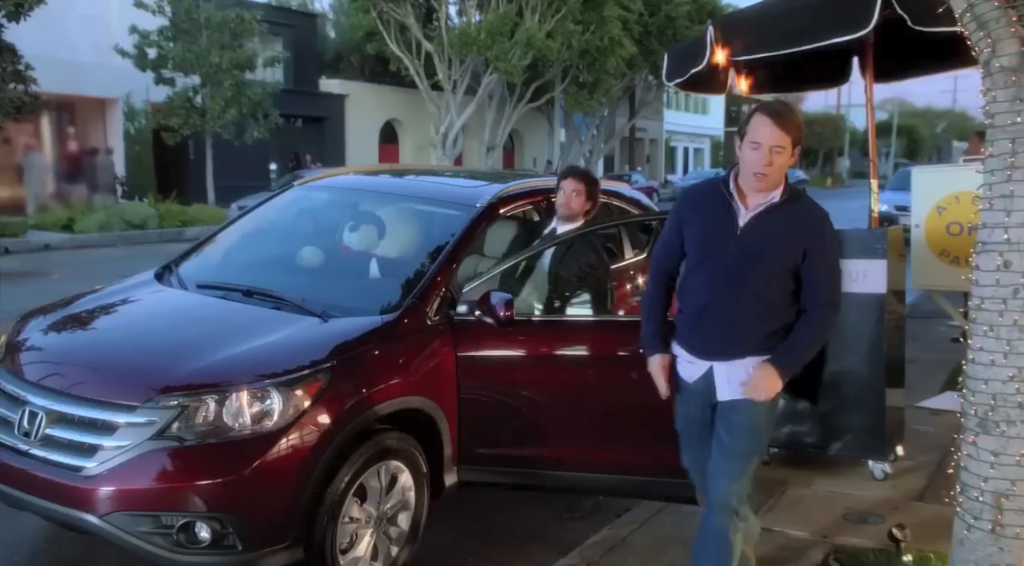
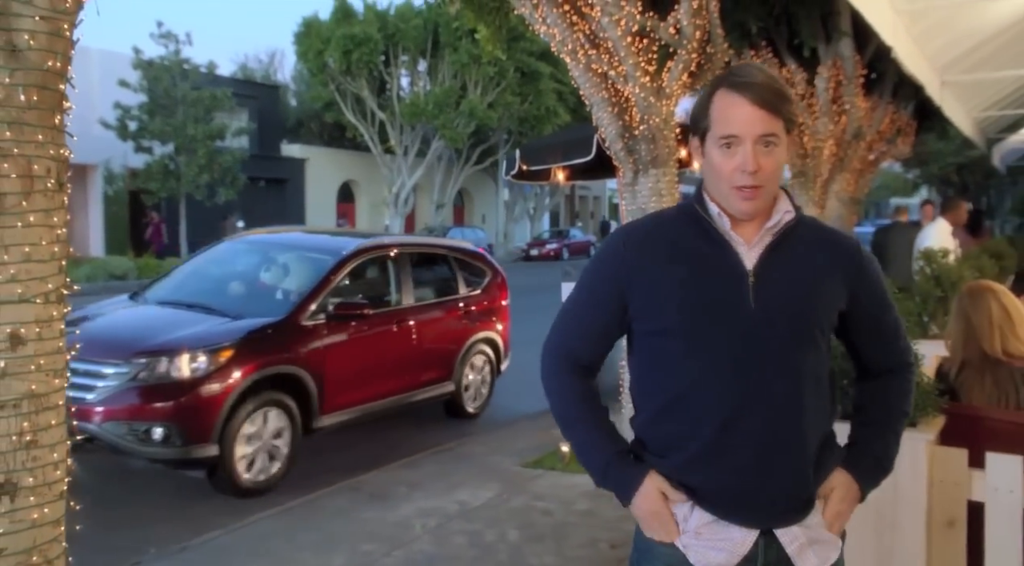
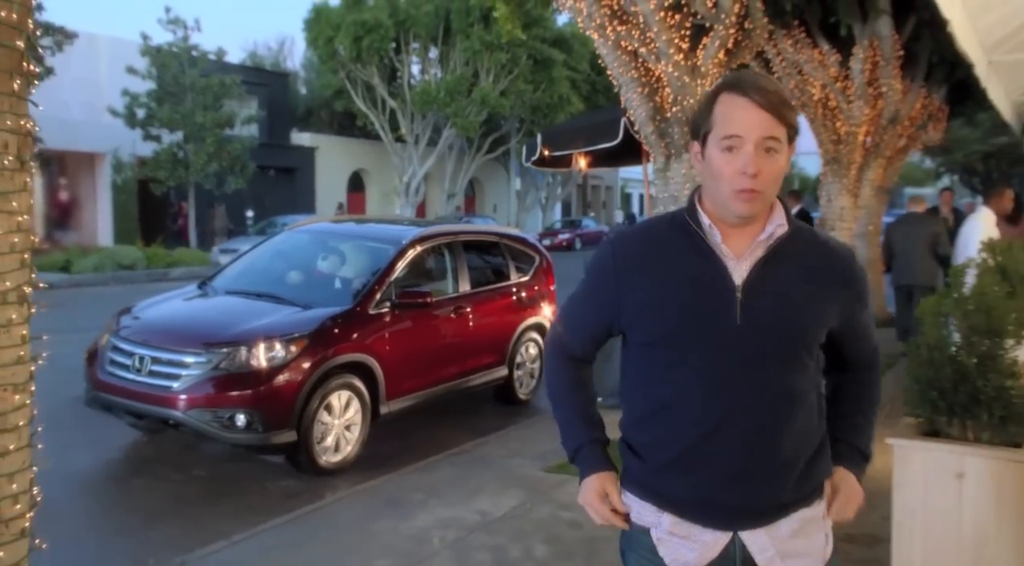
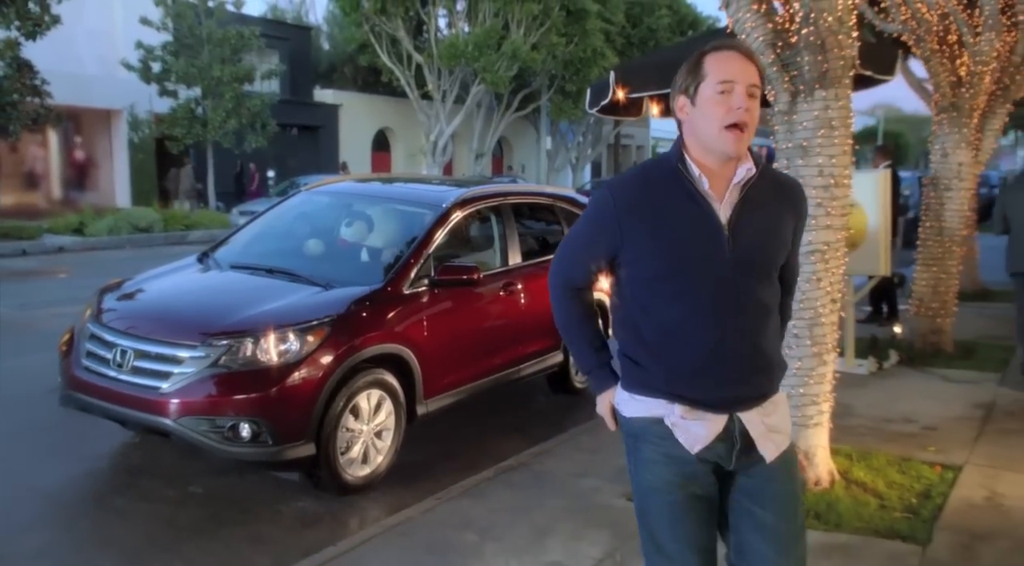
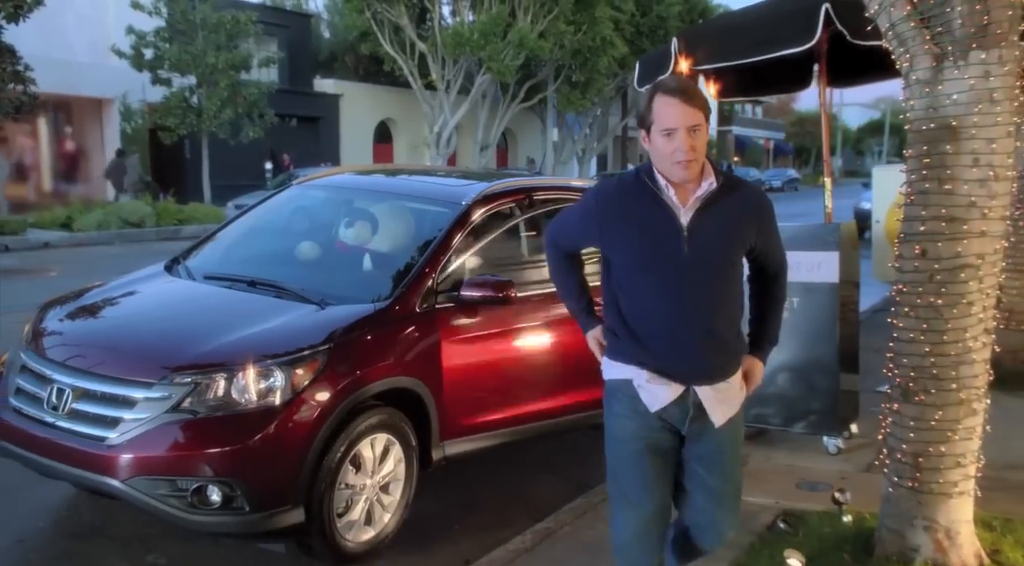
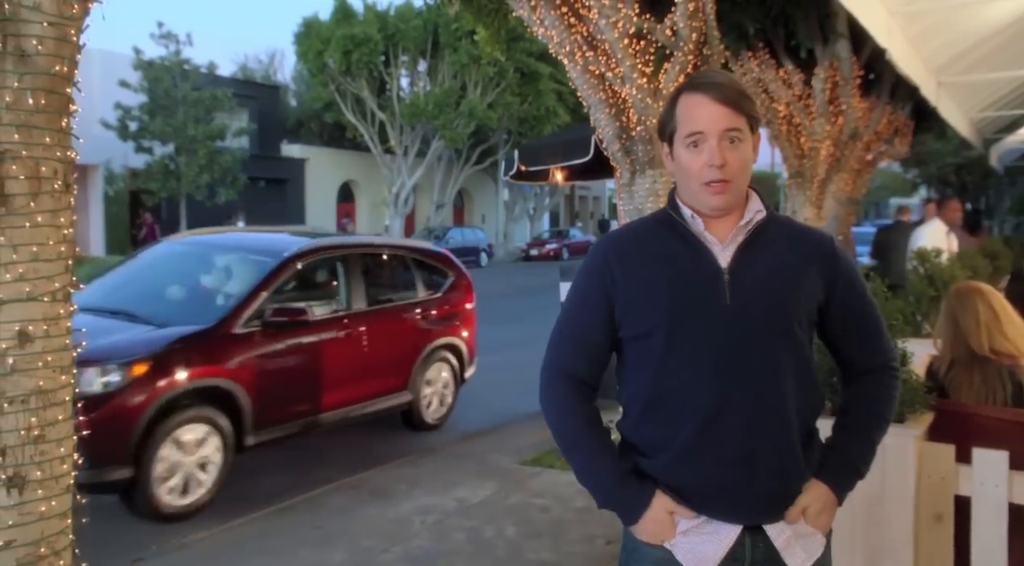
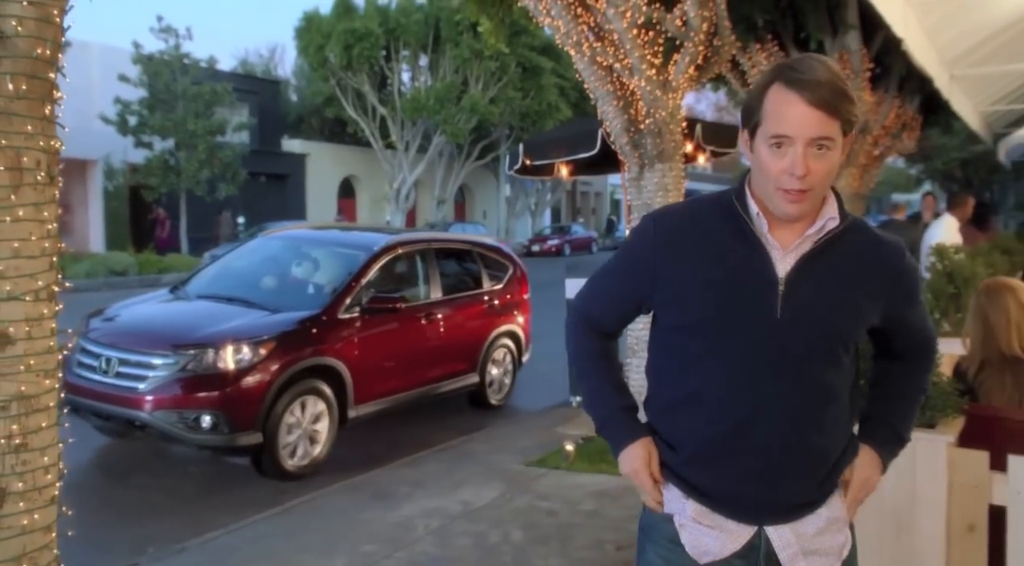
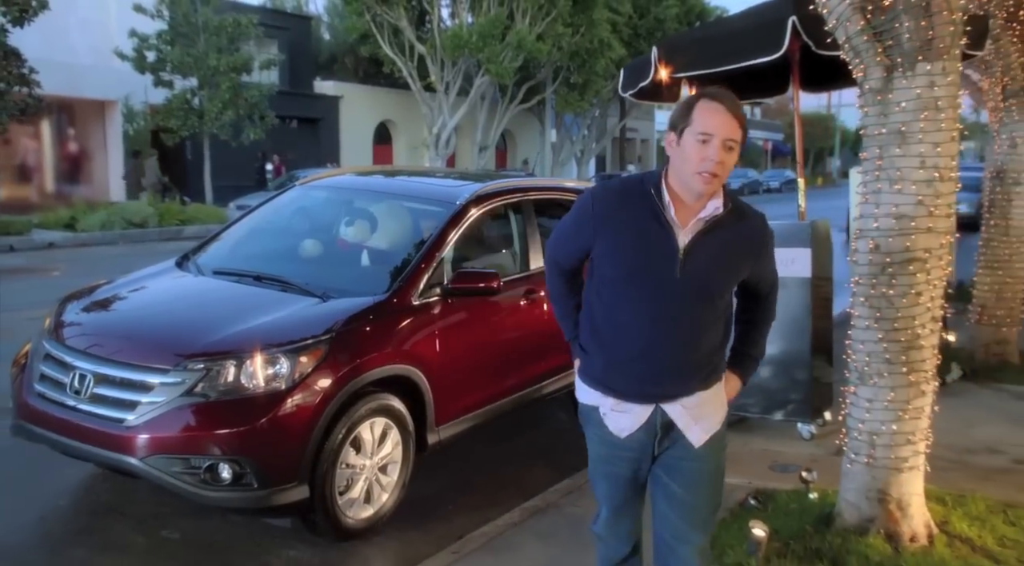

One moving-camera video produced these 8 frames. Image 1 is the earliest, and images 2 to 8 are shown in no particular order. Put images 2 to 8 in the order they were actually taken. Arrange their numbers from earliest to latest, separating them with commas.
5, 8, 4, 3, 7, 2, 6
